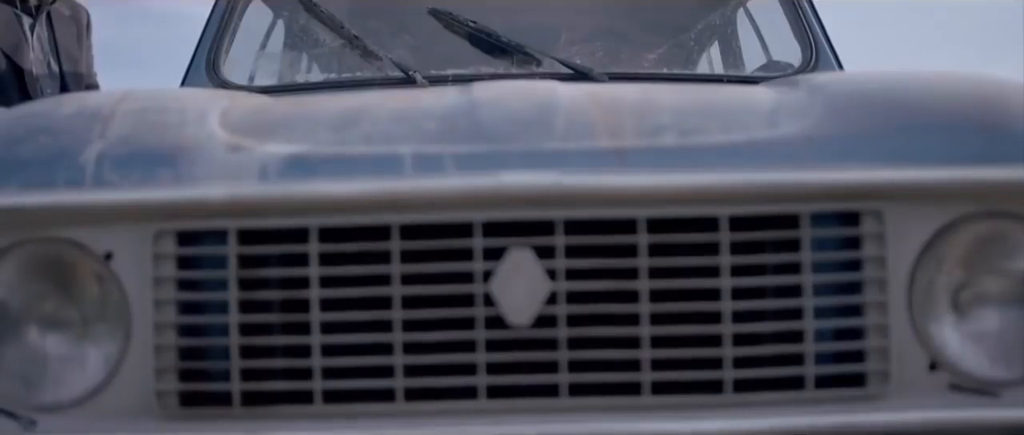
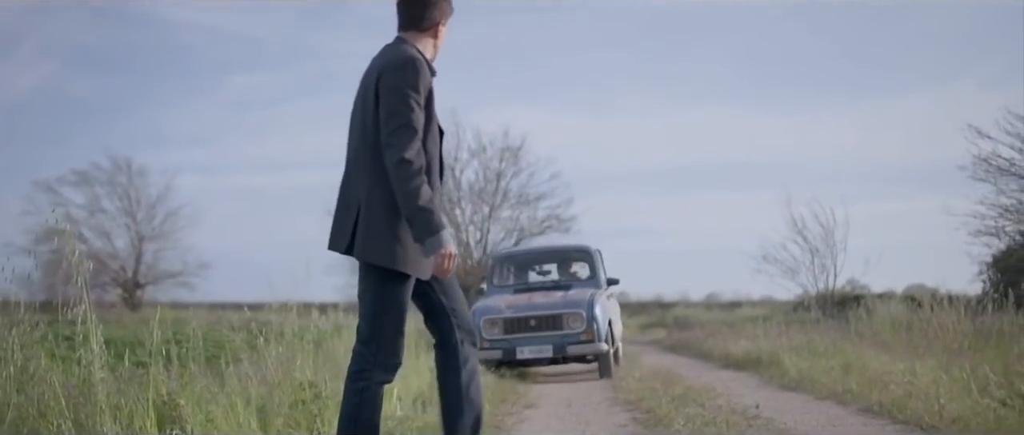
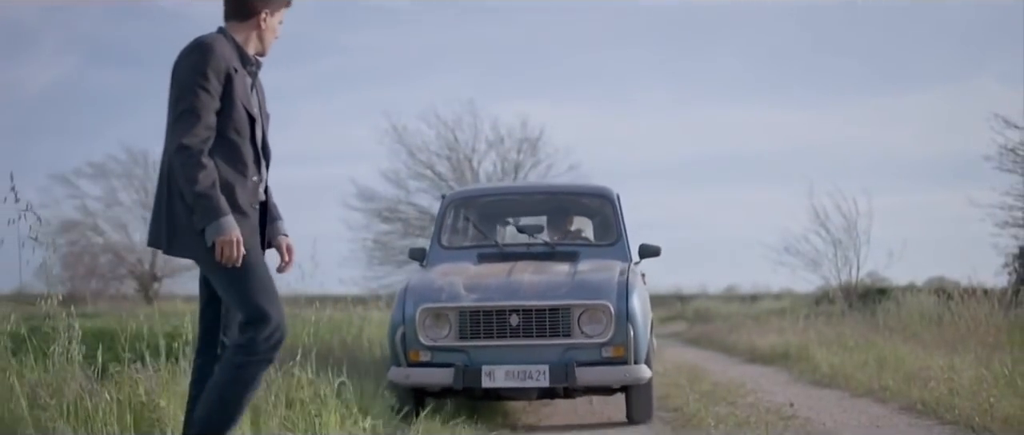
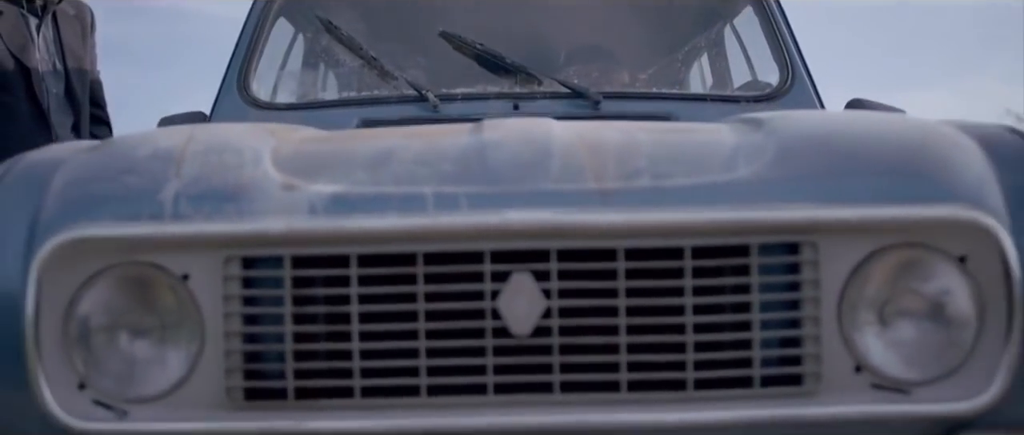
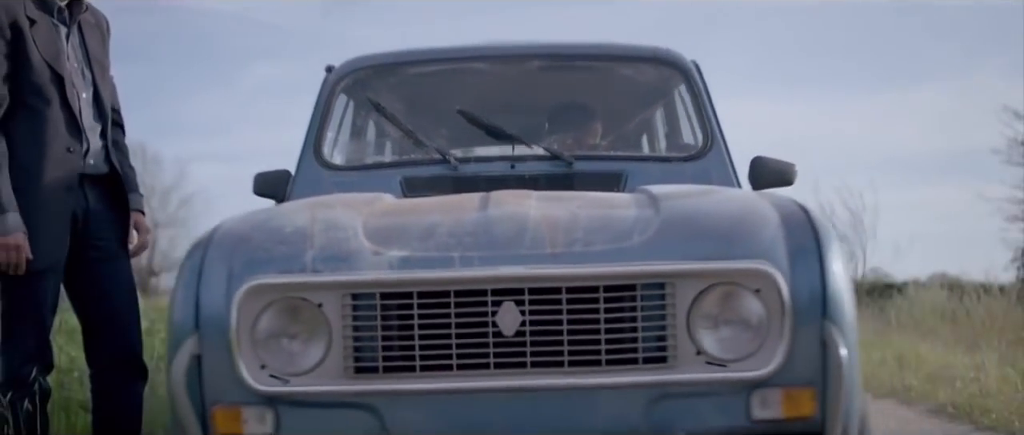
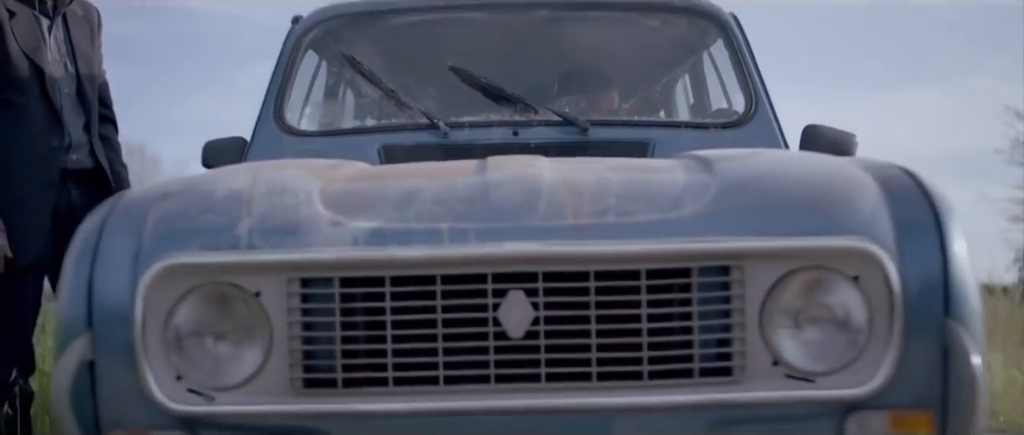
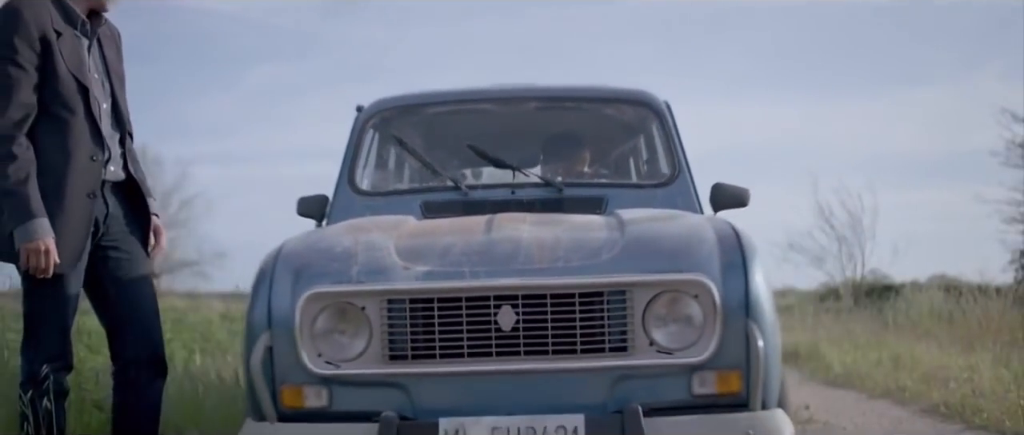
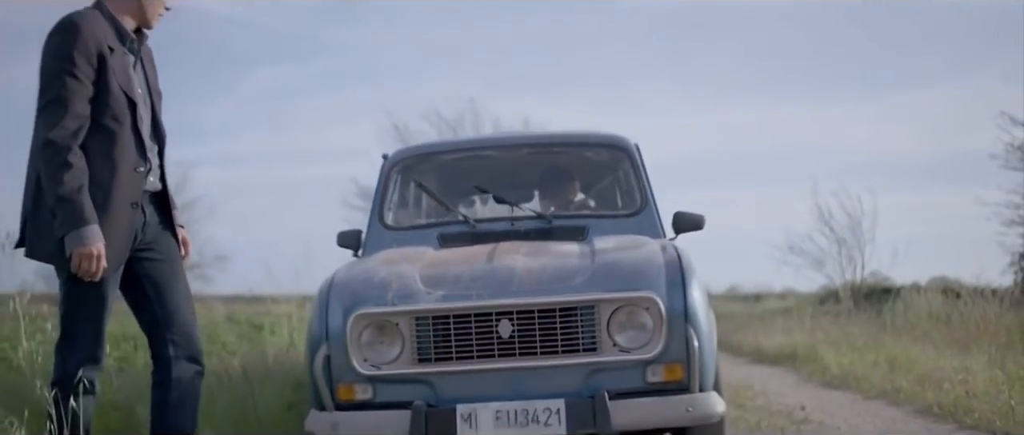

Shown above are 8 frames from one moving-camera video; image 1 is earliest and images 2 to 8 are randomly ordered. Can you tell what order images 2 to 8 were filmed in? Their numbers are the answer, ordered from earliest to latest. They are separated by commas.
4, 6, 5, 7, 8, 3, 2
